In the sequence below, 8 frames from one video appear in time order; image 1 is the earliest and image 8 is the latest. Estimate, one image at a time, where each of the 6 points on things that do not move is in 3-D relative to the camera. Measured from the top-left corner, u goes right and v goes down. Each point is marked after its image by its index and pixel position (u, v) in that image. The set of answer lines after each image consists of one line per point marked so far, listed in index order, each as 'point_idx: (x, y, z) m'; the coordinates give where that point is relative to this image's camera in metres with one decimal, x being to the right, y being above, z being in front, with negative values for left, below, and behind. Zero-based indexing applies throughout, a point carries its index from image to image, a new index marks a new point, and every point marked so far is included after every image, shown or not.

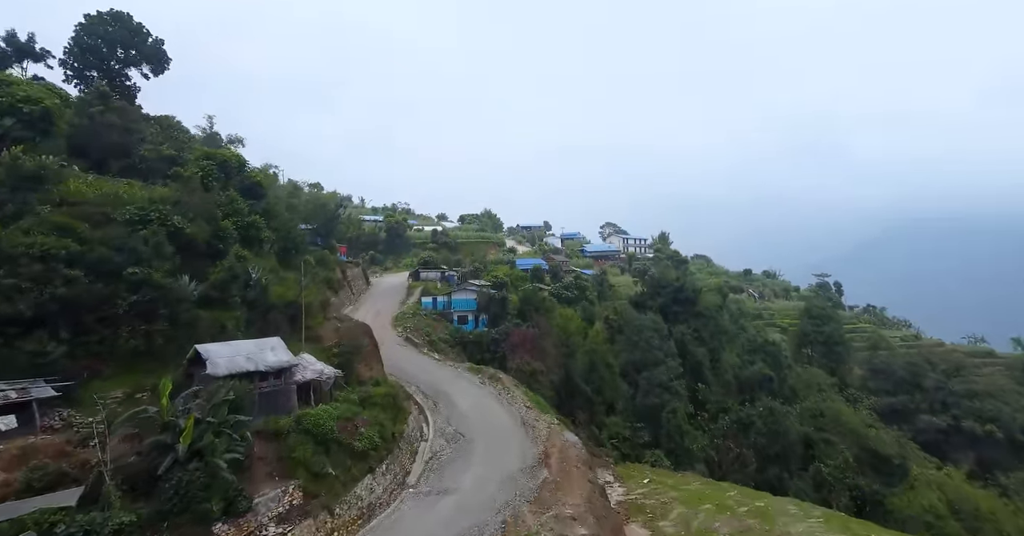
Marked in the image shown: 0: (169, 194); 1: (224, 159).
0: (-6.7, +1.4, +11.8) m
1: (-6.8, +2.6, +14.1) m
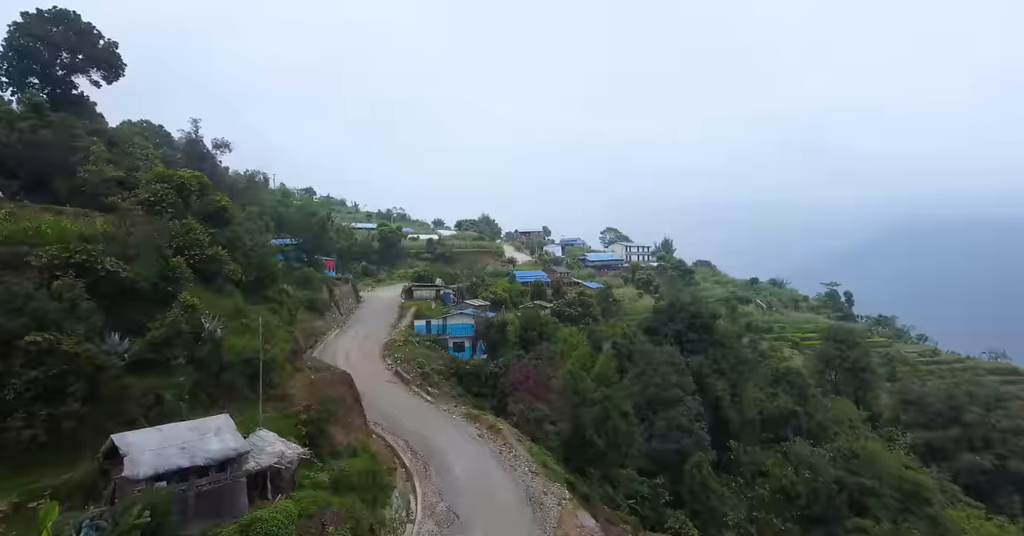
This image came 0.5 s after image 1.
0: (-6.7, +0.7, +9.9) m
1: (-6.7, +1.8, +12.3) m
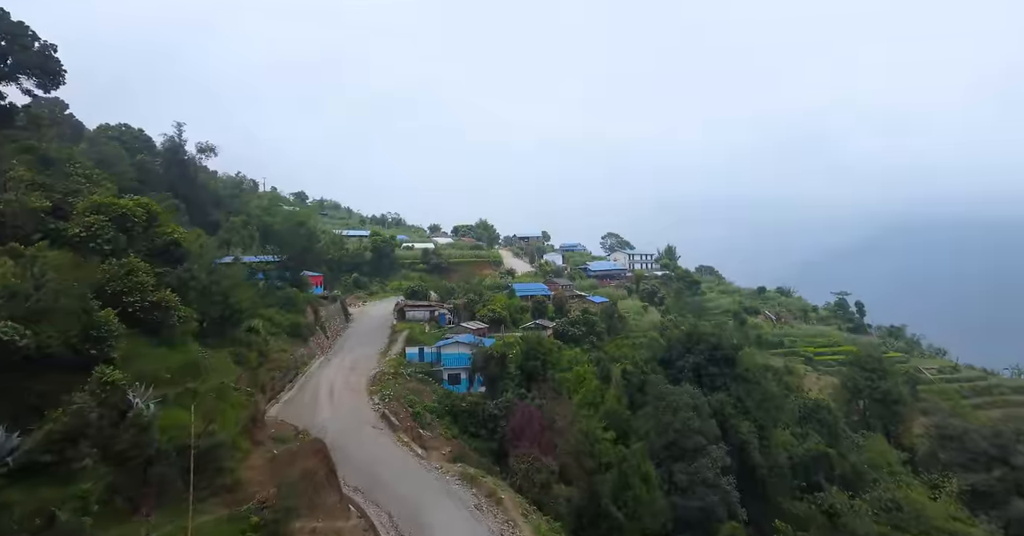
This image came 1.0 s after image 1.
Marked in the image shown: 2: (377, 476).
0: (-6.6, -0.1, +8.0) m
1: (-6.7, +1.0, +10.3) m
2: (-2.7, -4.2, +12.1) m
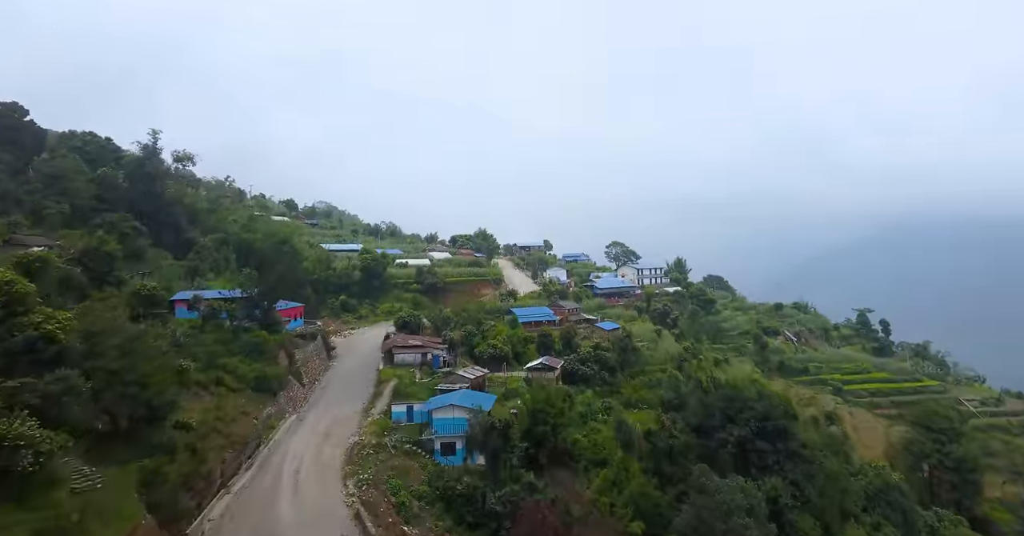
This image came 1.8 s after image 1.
0: (-6.4, -1.4, +4.8) m
1: (-6.5, -0.3, +7.2) m
2: (-2.6, -5.5, +9.0) m
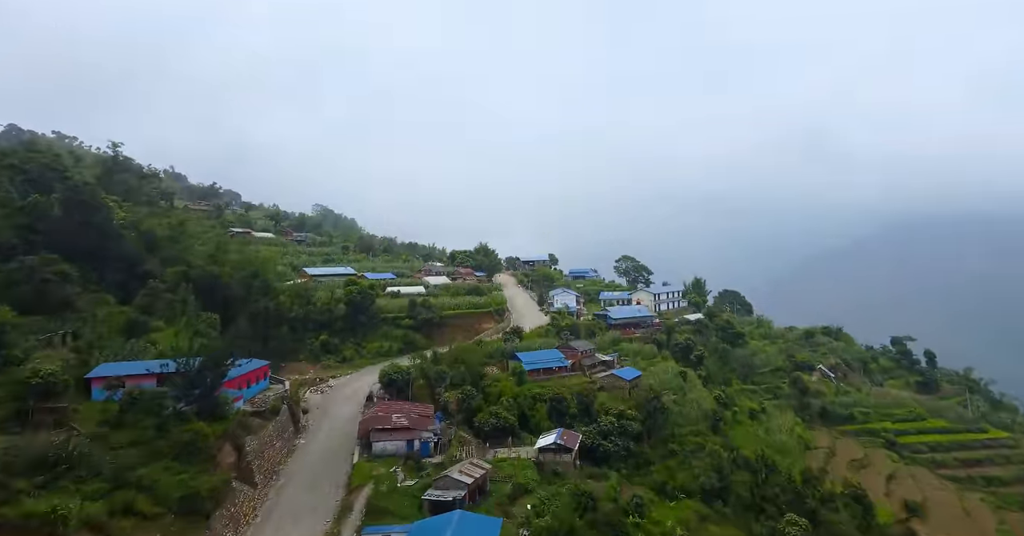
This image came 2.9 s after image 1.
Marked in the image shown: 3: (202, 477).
0: (-6.2, -3.2, +0.4) m
1: (-6.3, -2.1, +2.8) m
2: (-2.4, -7.3, +4.5) m
3: (-7.3, -4.9, +14.2) m
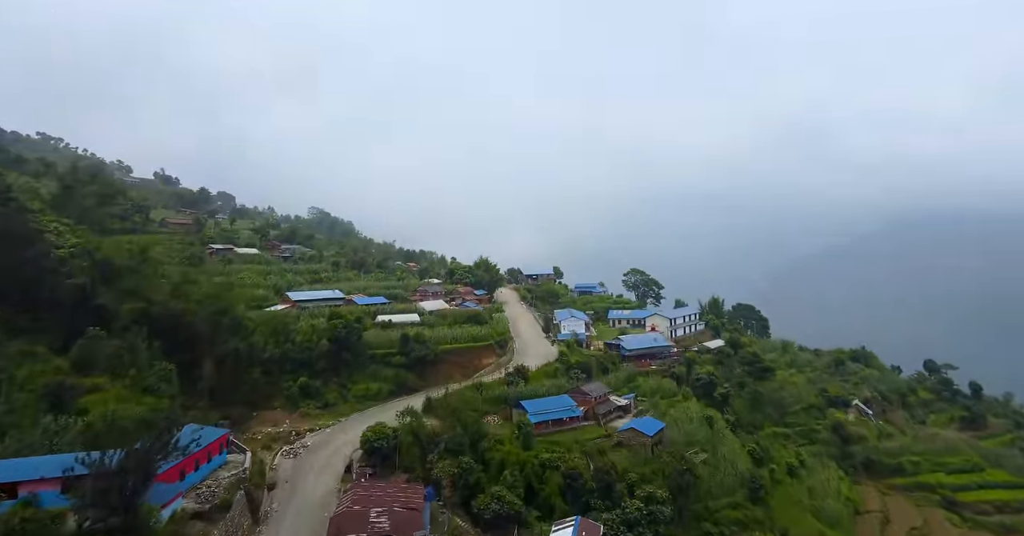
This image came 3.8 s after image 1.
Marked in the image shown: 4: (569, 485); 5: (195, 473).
0: (-6.1, -4.8, -3.3) m
1: (-6.2, -3.7, -0.9) m
2: (-2.2, -8.9, +0.9) m
3: (-7.2, -6.4, +10.5) m
4: (+1.9, -6.7, +19.3) m
5: (-8.4, -5.5, +16.3) m
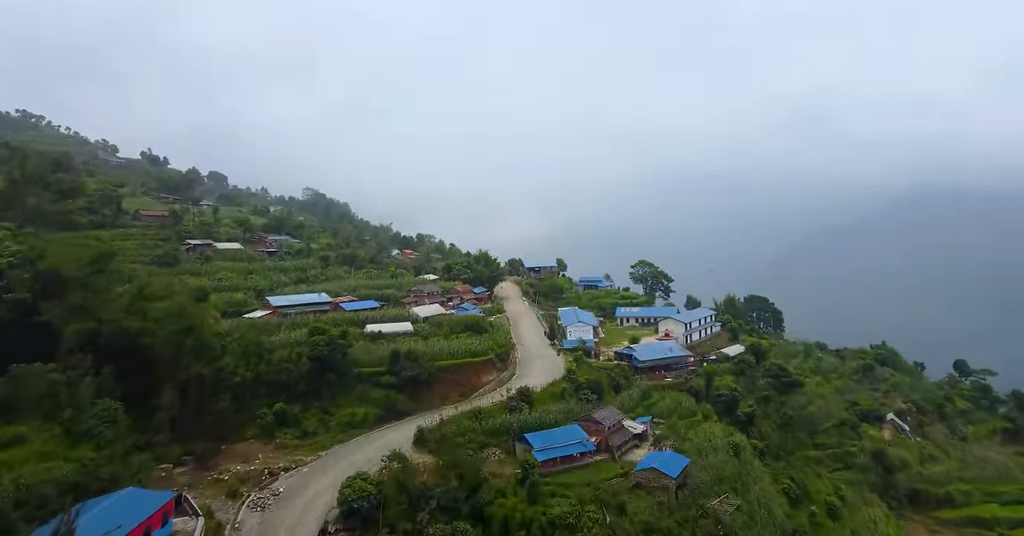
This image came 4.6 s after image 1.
0: (-6.0, -6.4, -6.4) m
1: (-6.1, -5.2, -4.1) m
2: (-2.1, -10.4, -2.1) m
3: (-7.0, -7.5, +7.4) m
4: (+2.0, -7.5, +16.3) m
5: (-8.3, -6.4, +13.3) m
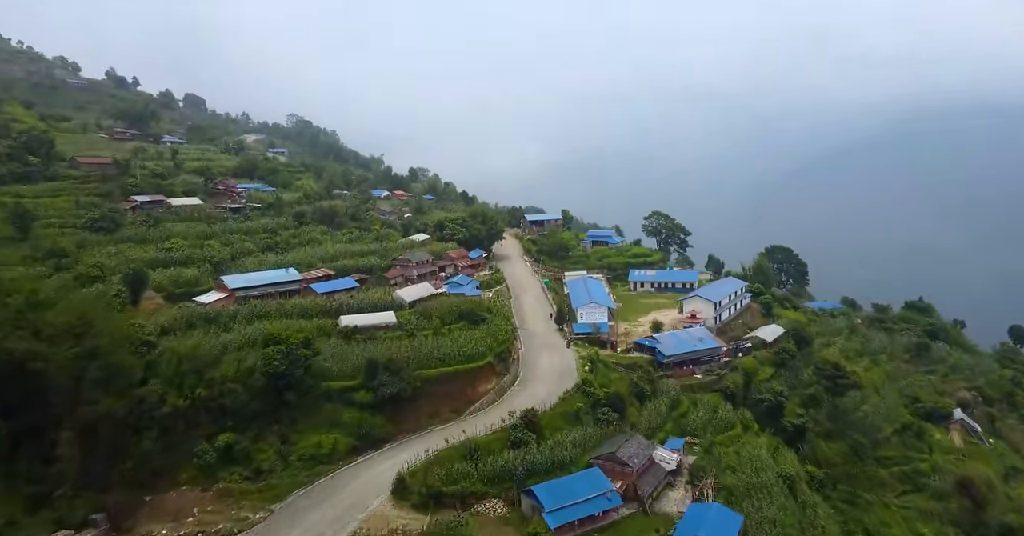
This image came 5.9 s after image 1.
0: (-5.7, -10.2, -11.0) m
1: (-5.8, -8.7, -8.9) m
2: (-1.8, -13.6, -6.2) m
3: (-6.8, -9.6, +2.8) m
4: (+2.1, -8.4, +11.6) m
5: (-8.1, -7.7, +8.5) m
